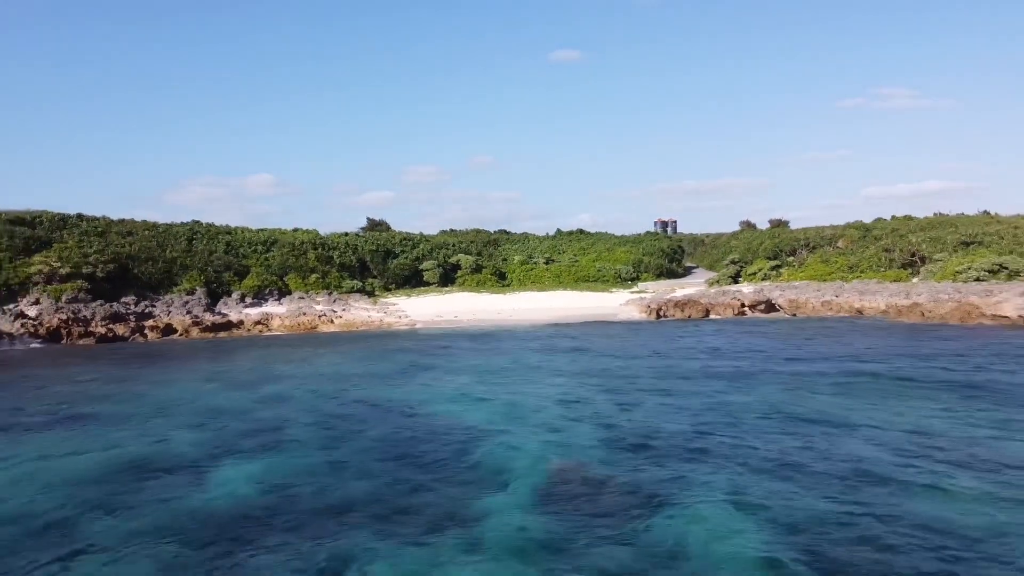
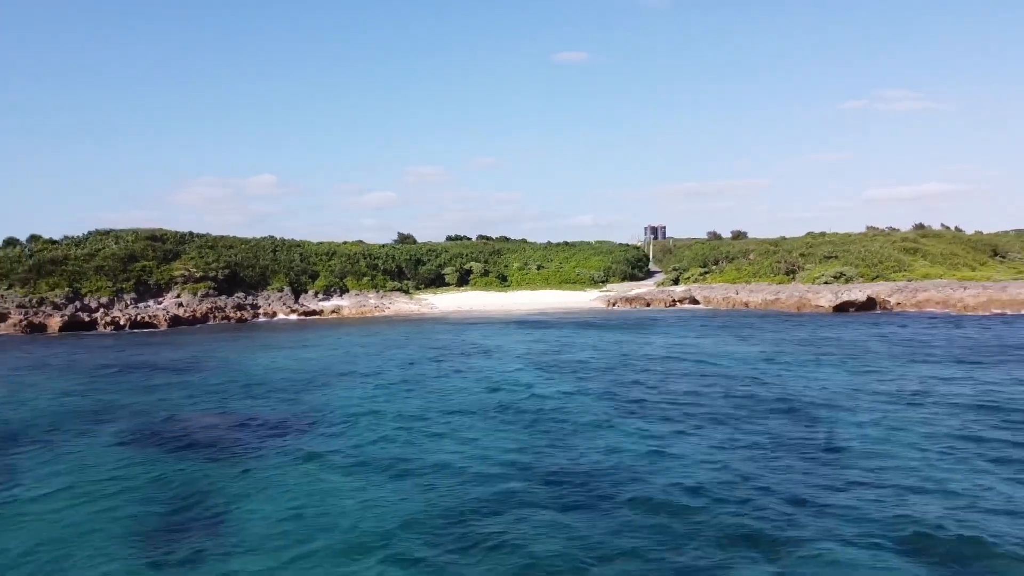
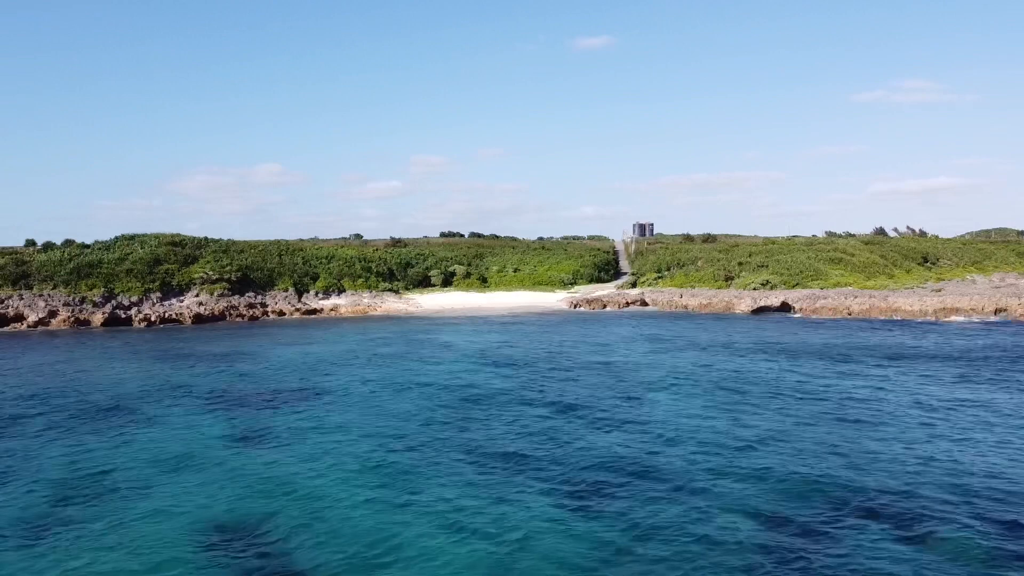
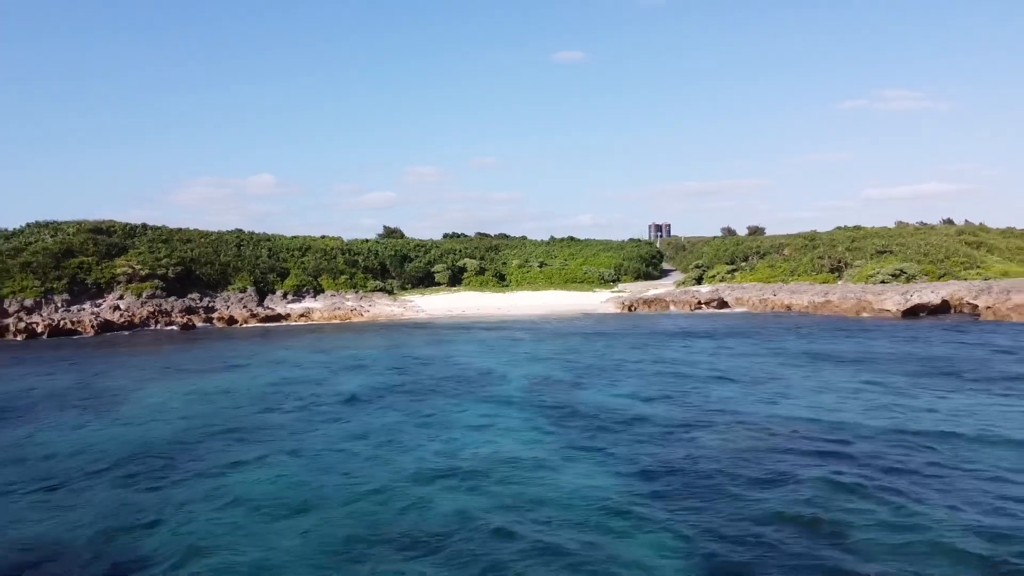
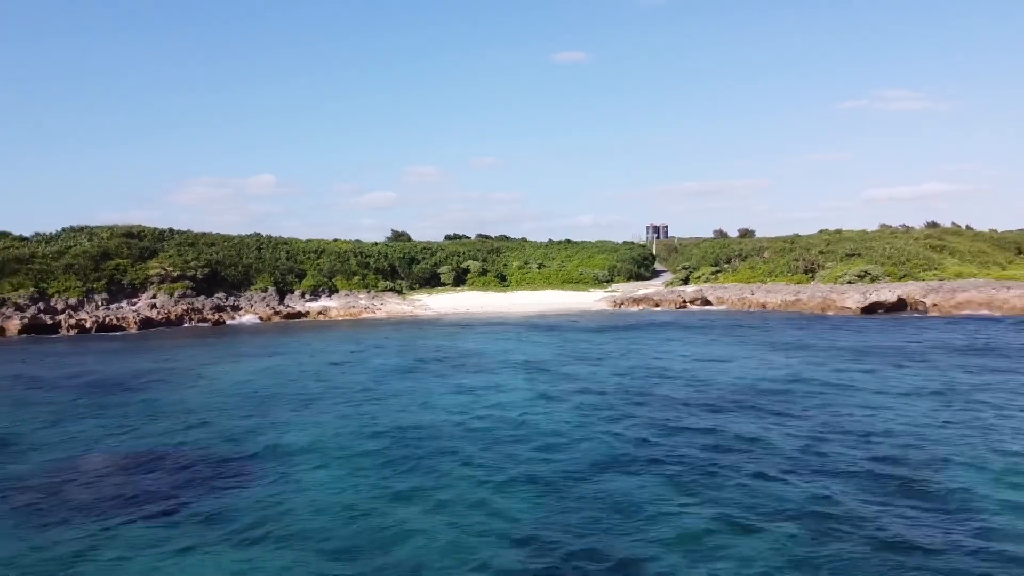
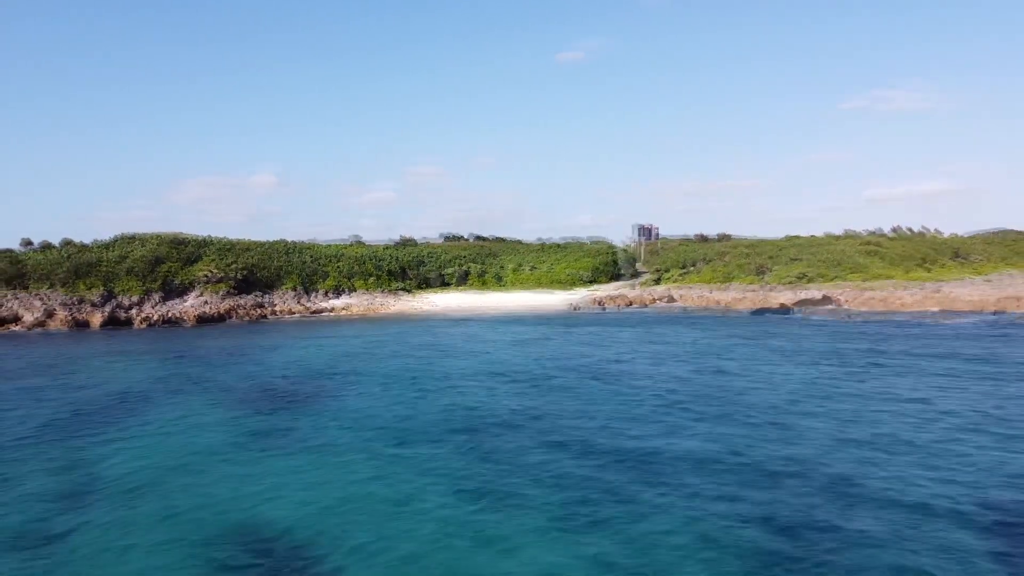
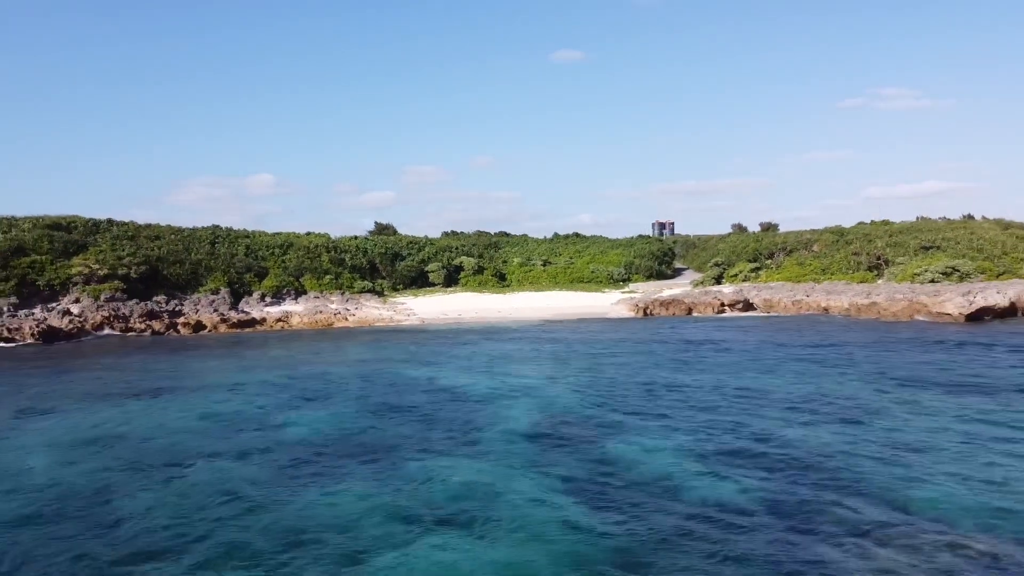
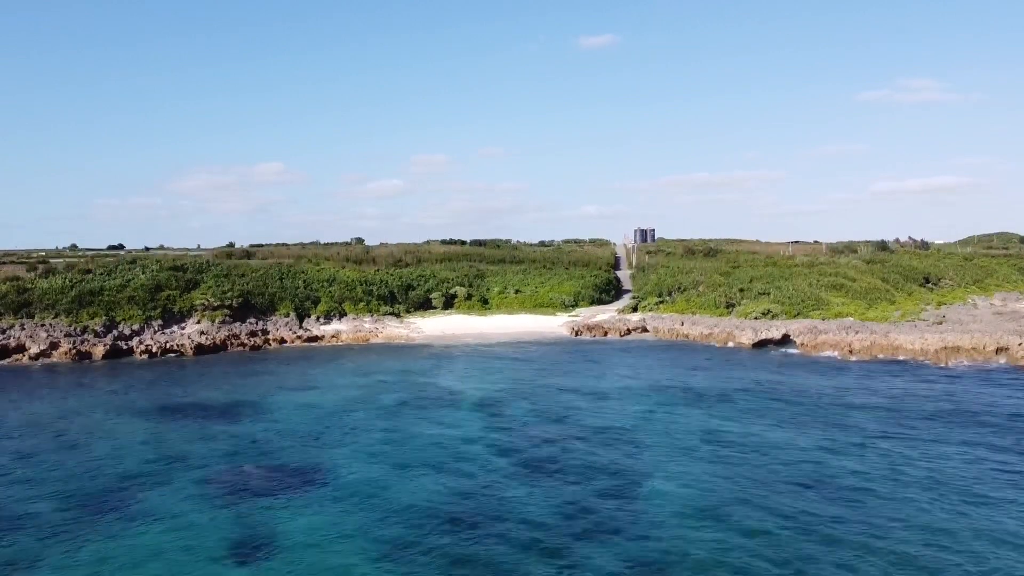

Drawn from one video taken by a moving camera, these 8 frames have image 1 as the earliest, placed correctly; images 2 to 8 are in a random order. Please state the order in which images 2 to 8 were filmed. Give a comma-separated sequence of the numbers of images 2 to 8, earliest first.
7, 4, 5, 2, 6, 3, 8
